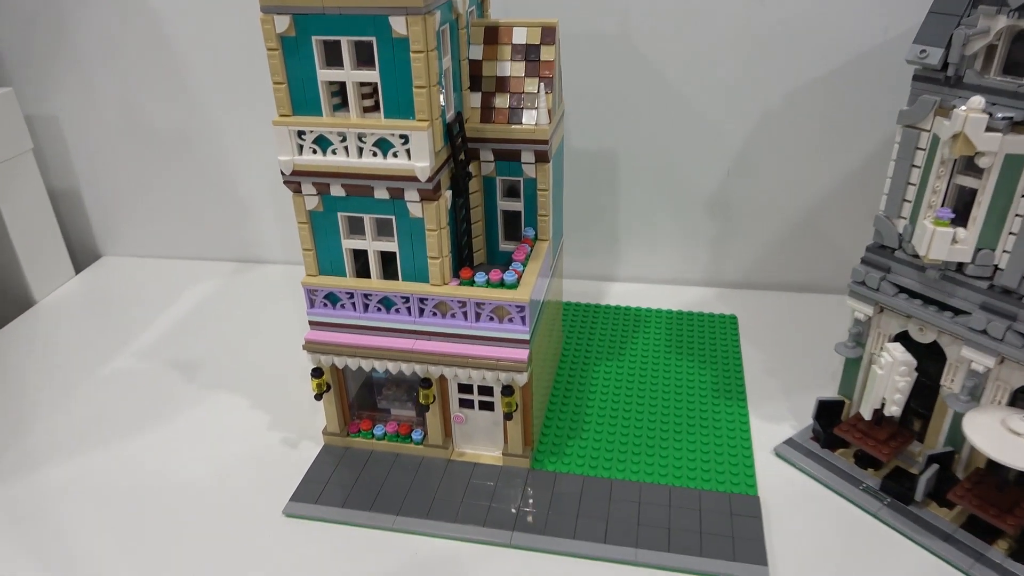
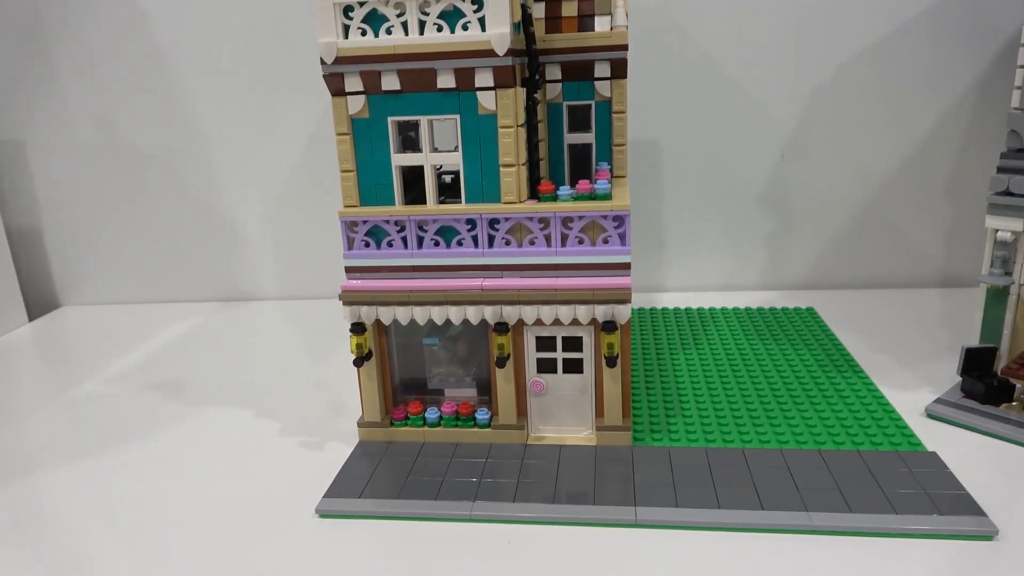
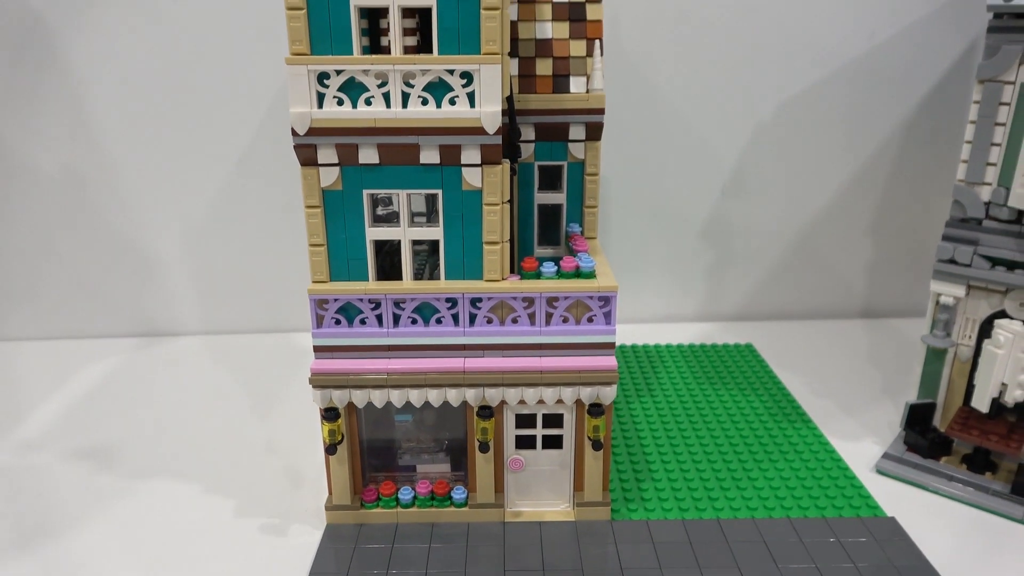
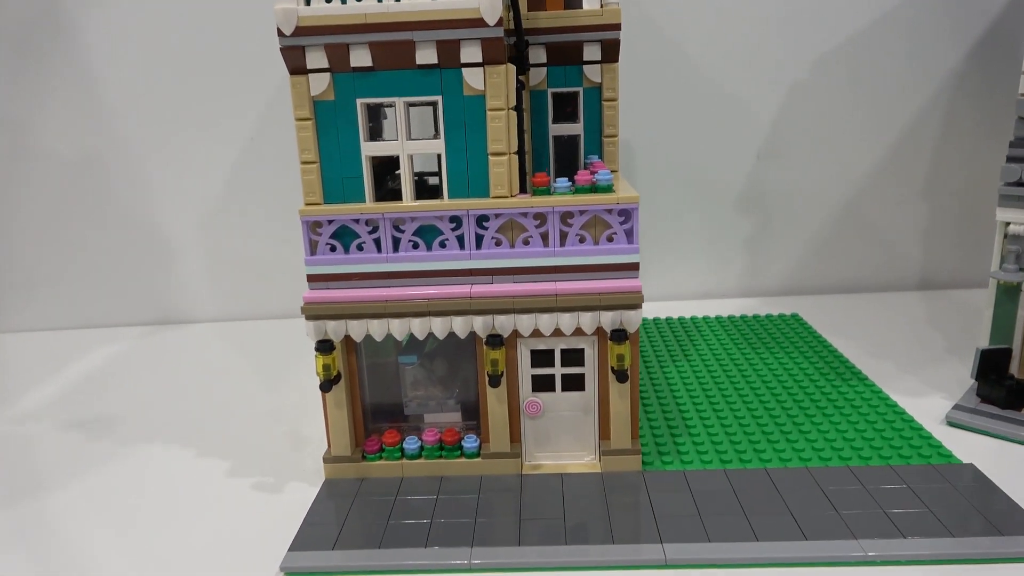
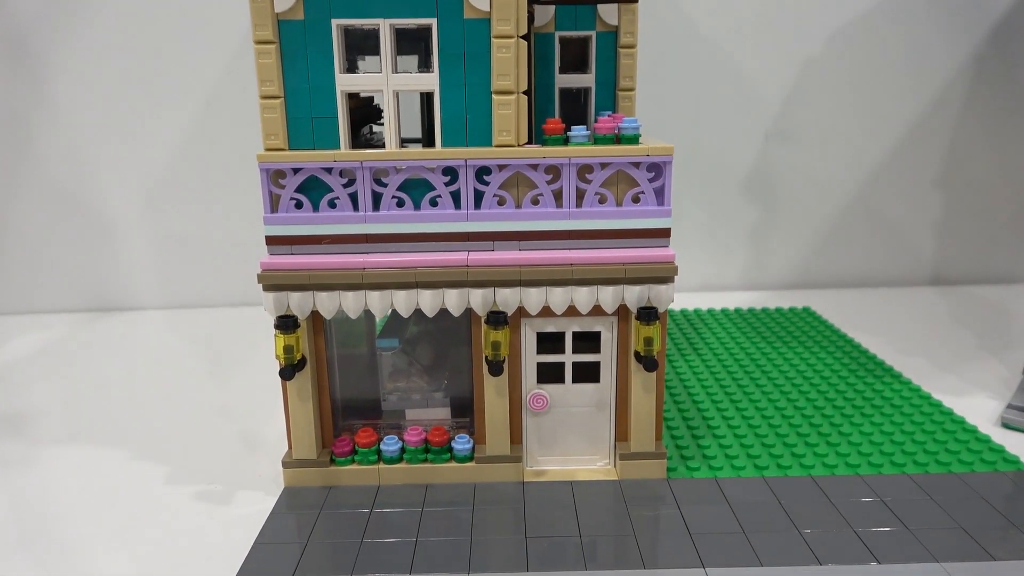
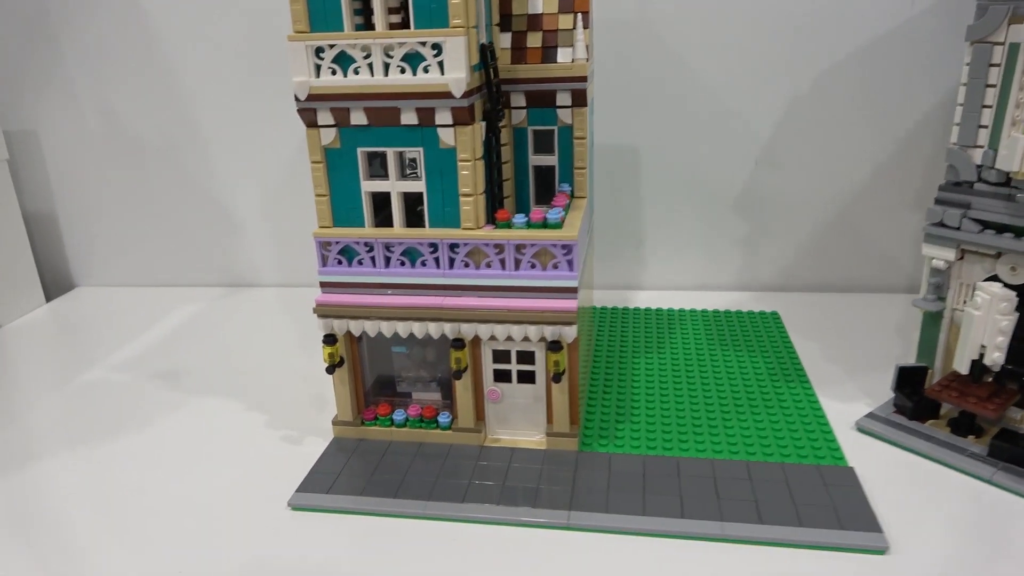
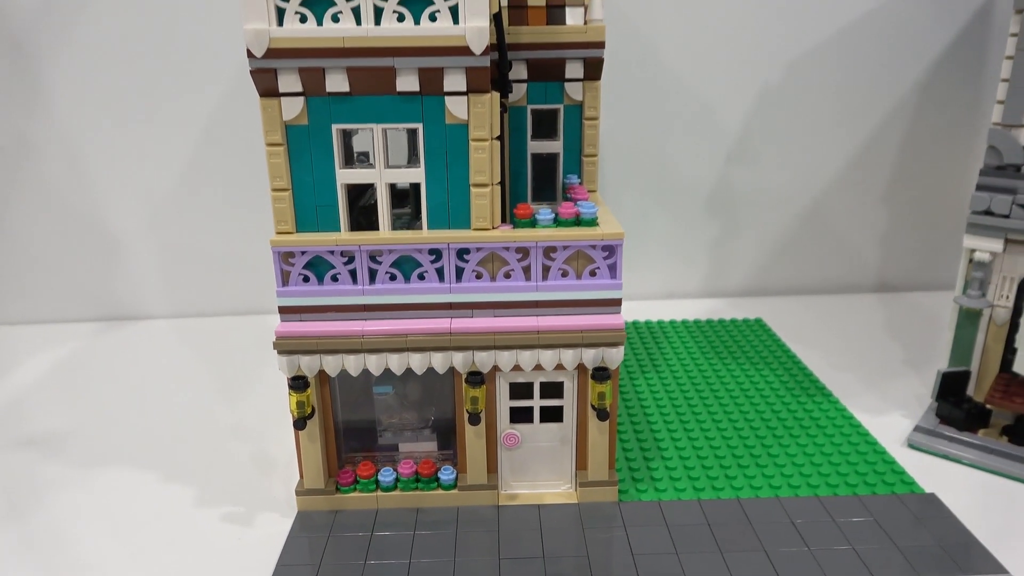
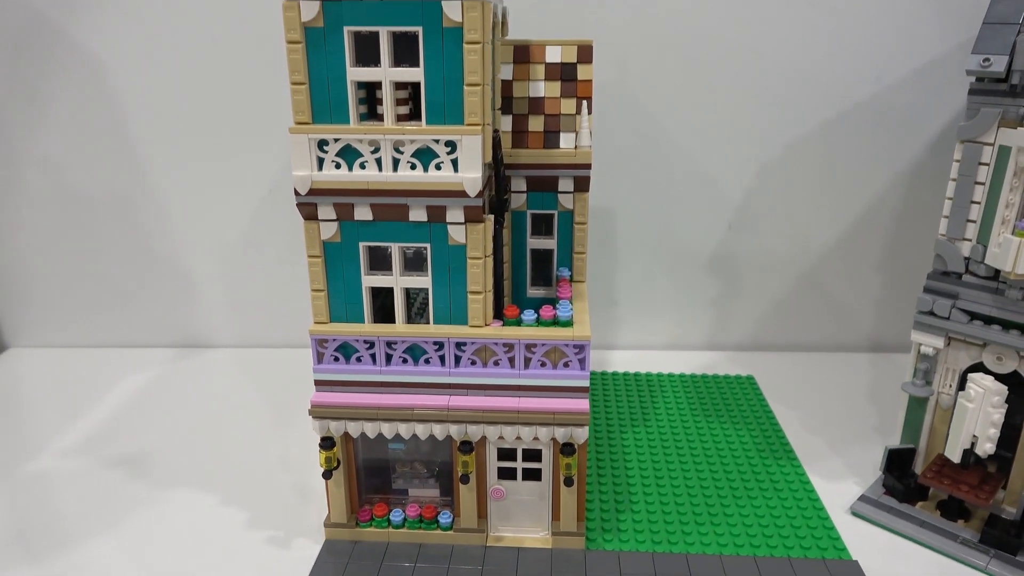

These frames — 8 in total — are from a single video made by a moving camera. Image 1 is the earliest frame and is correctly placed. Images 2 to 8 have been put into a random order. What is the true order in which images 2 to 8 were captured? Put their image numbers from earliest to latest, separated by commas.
6, 2, 4, 5, 7, 3, 8
